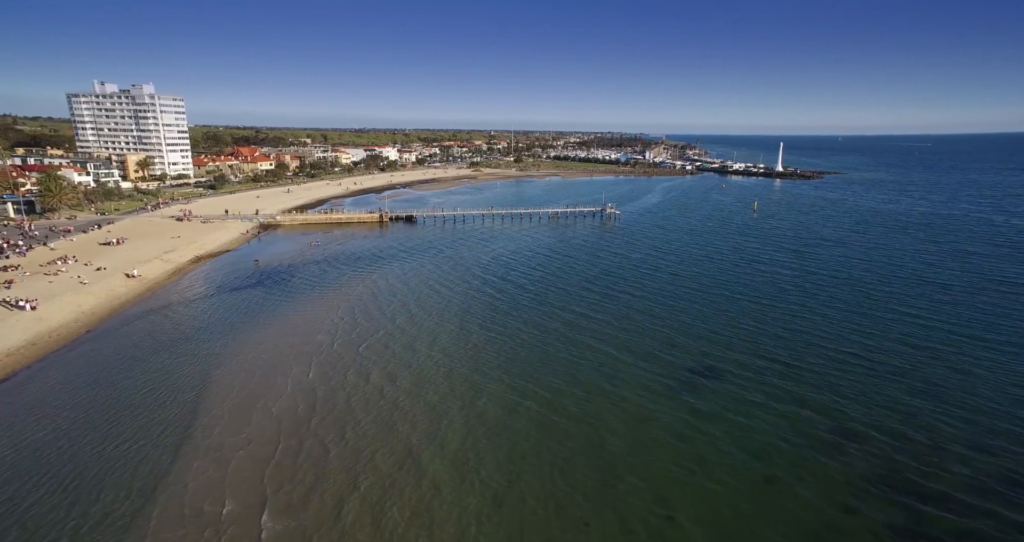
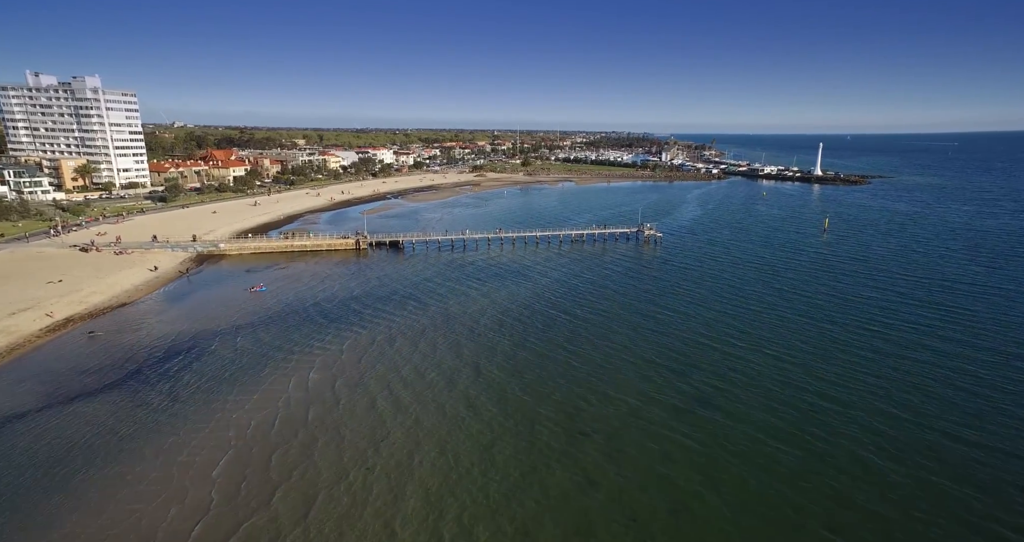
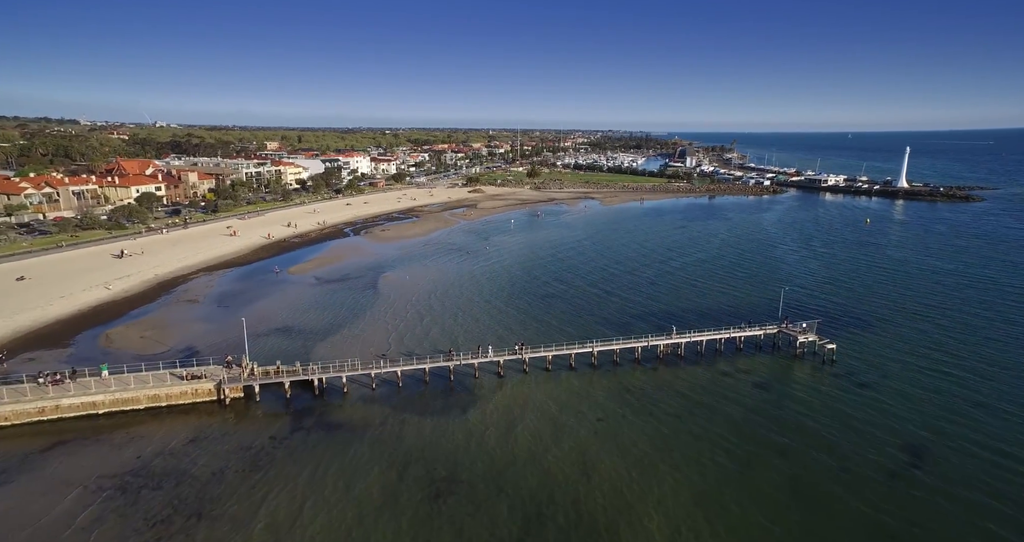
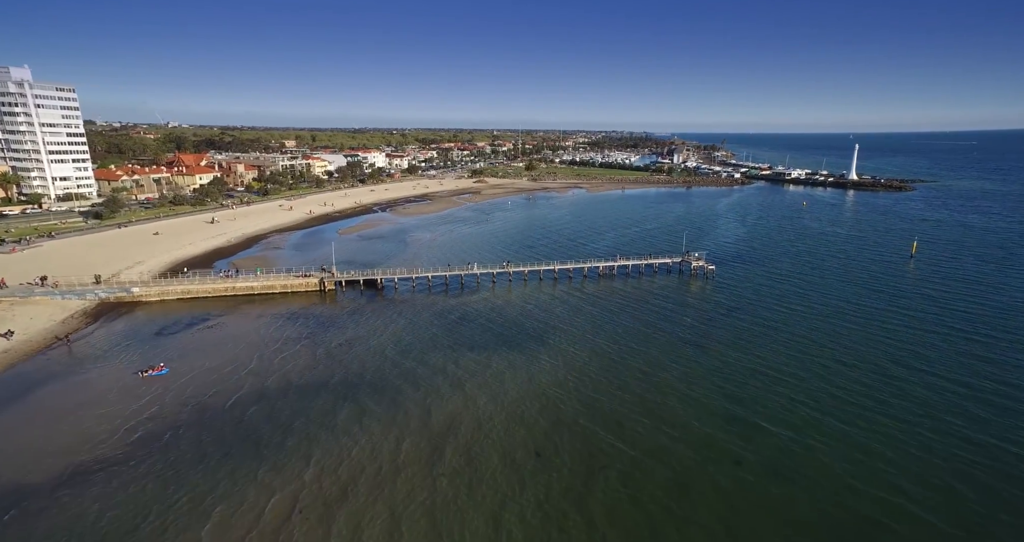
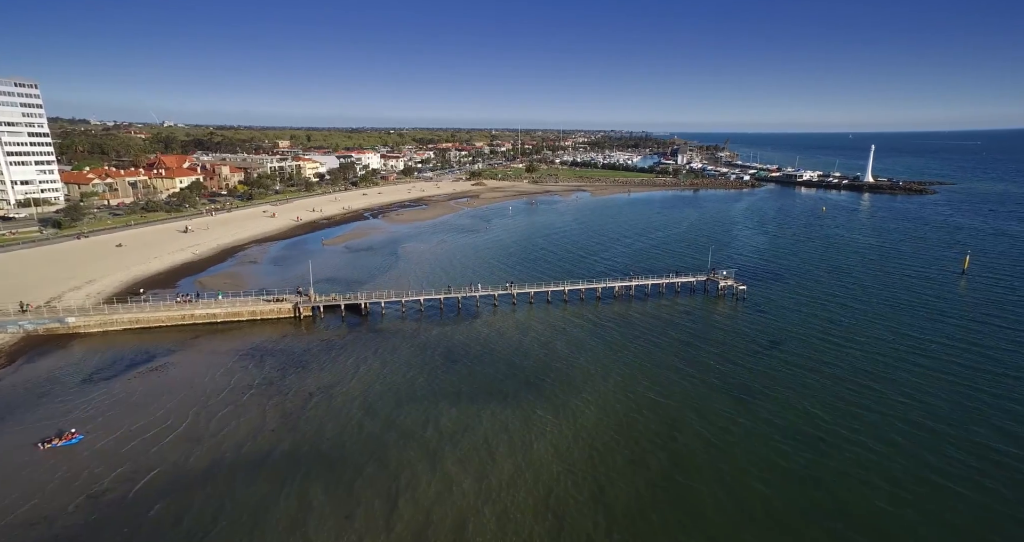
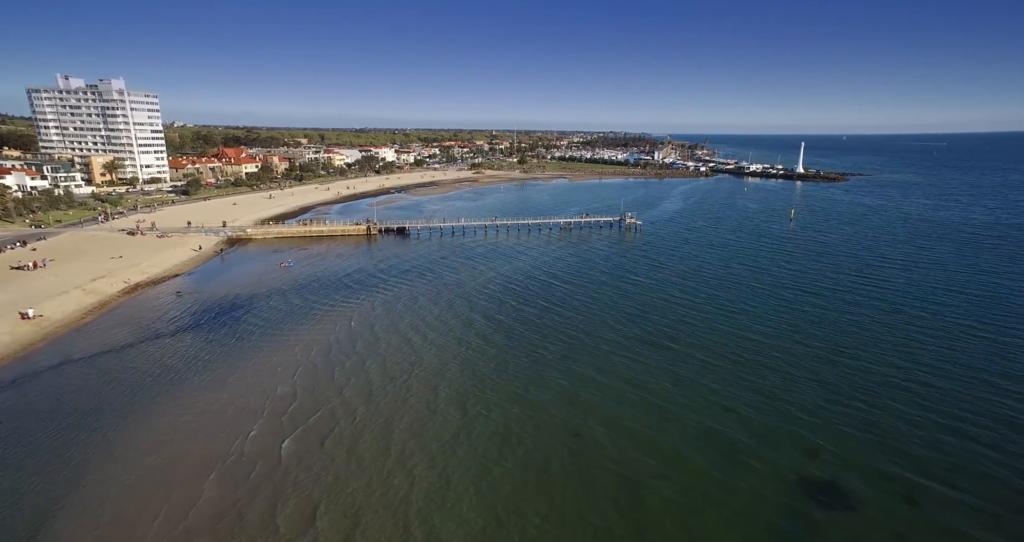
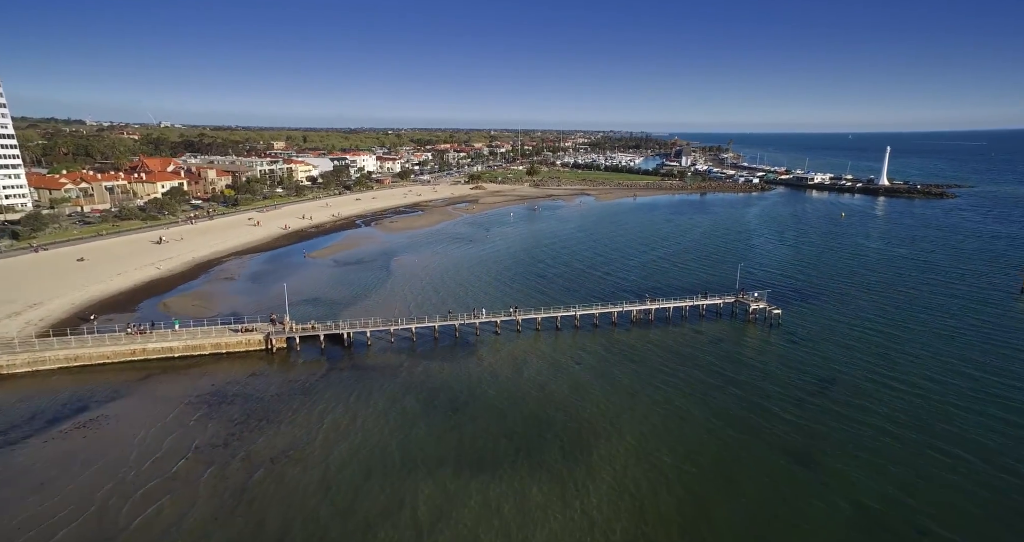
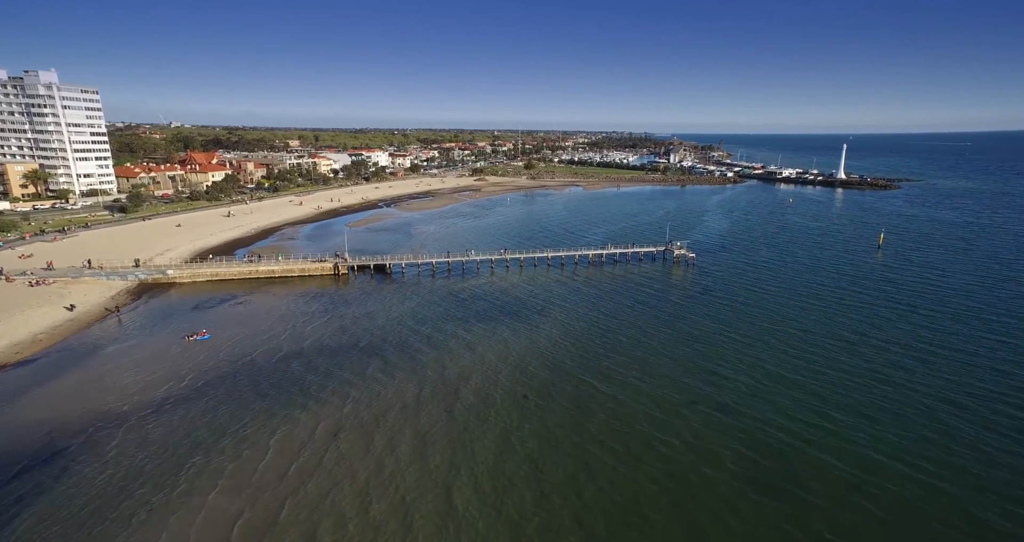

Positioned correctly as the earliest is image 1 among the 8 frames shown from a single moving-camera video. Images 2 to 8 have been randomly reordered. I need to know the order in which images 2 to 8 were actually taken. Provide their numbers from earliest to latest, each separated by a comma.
6, 2, 8, 4, 5, 7, 3
